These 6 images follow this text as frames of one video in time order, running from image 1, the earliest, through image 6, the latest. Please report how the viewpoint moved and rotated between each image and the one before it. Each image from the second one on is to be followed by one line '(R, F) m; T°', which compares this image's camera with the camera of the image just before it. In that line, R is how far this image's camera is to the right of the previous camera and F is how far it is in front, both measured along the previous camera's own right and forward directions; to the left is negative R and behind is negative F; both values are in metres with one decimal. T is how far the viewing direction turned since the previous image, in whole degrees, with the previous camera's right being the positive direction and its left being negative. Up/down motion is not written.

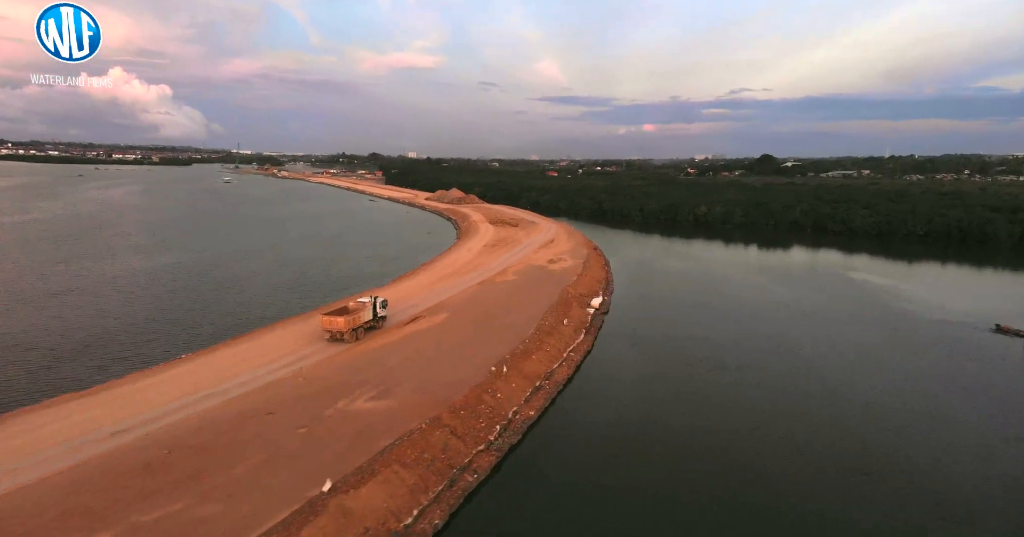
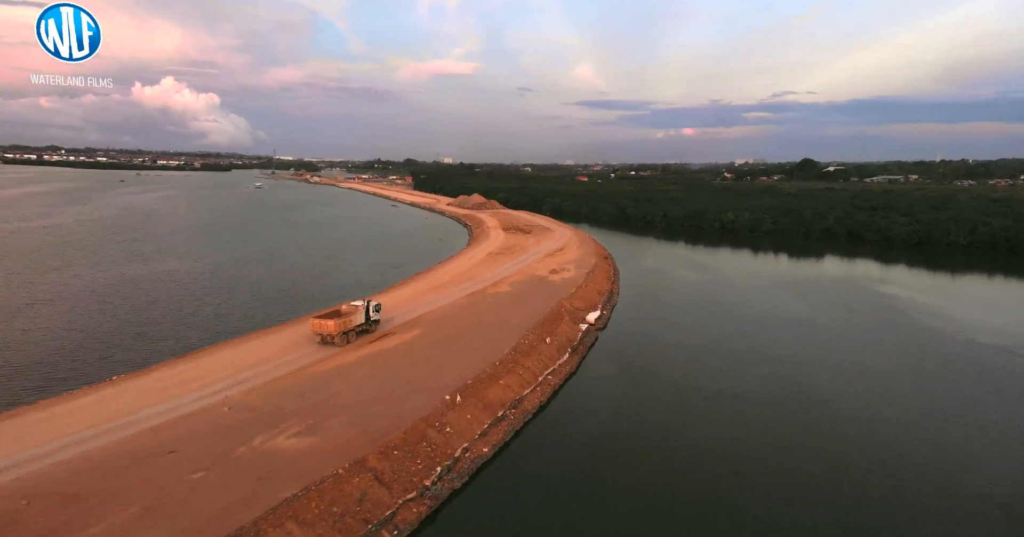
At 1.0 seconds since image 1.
(+1.6, +1.5) m; -3°
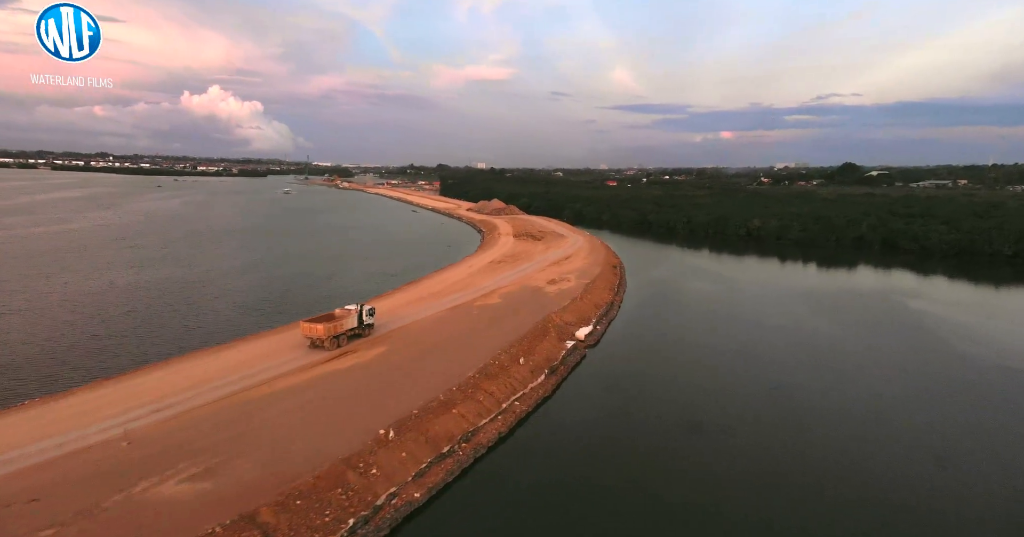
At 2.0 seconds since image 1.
(+1.6, +1.5) m; -3°
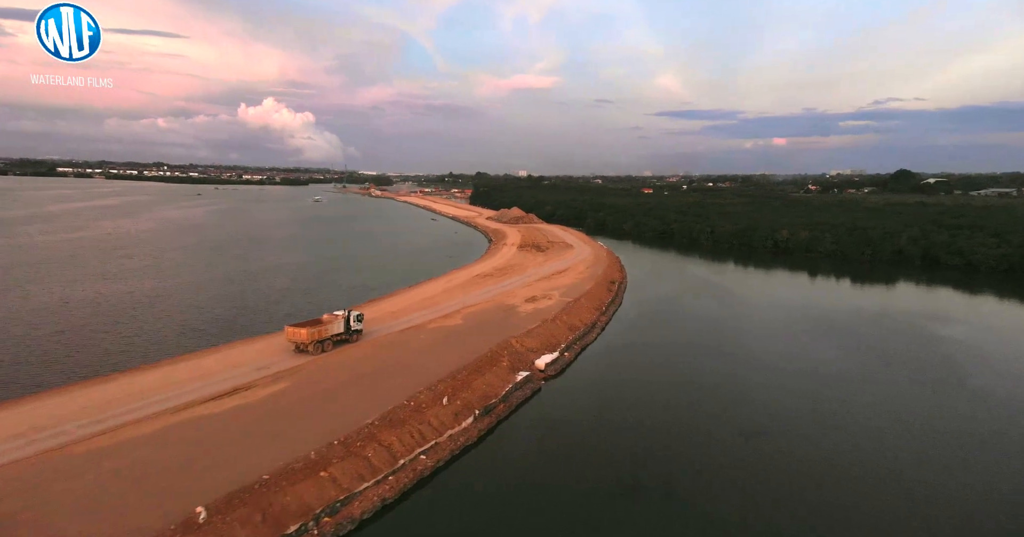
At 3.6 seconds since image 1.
(+2.6, +2.5) m; -4°
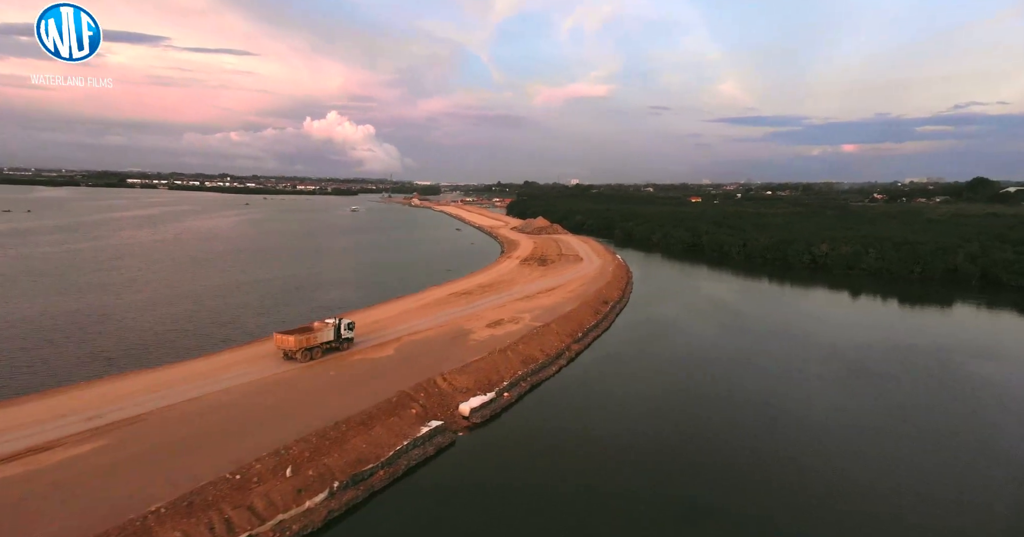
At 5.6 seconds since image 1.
(+3.3, +3.3) m; -5°
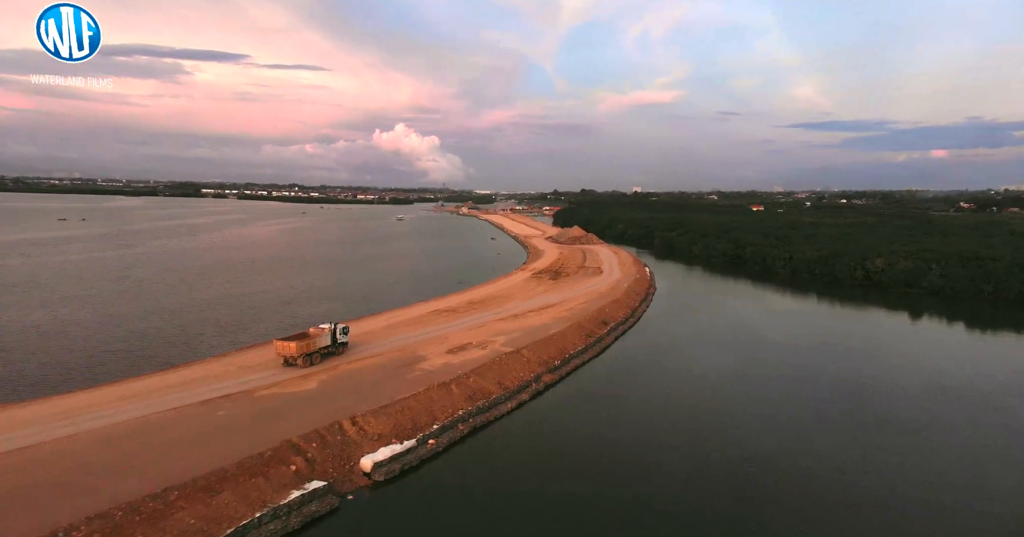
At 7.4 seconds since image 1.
(+3.0, +3.0) m; -6°
